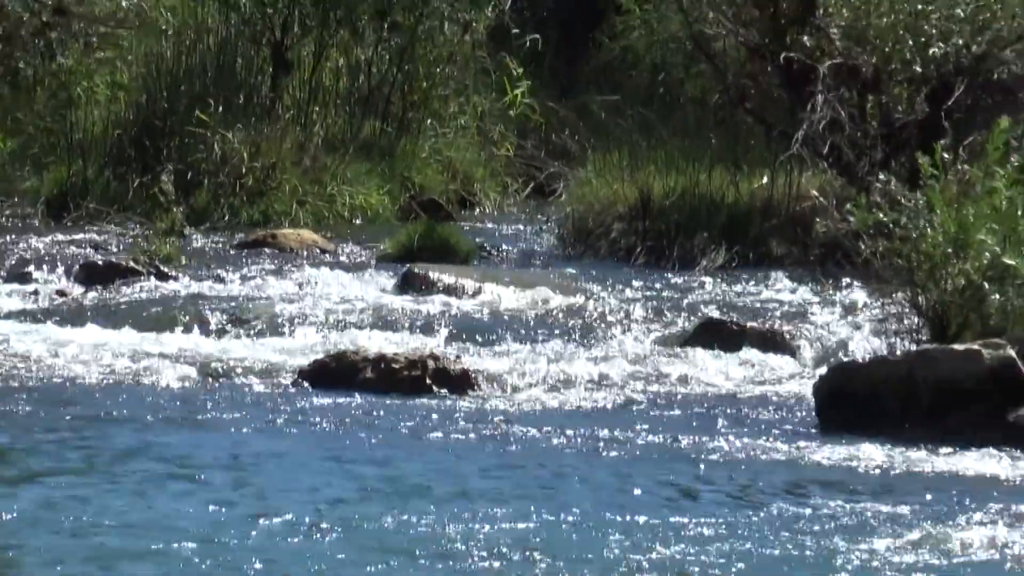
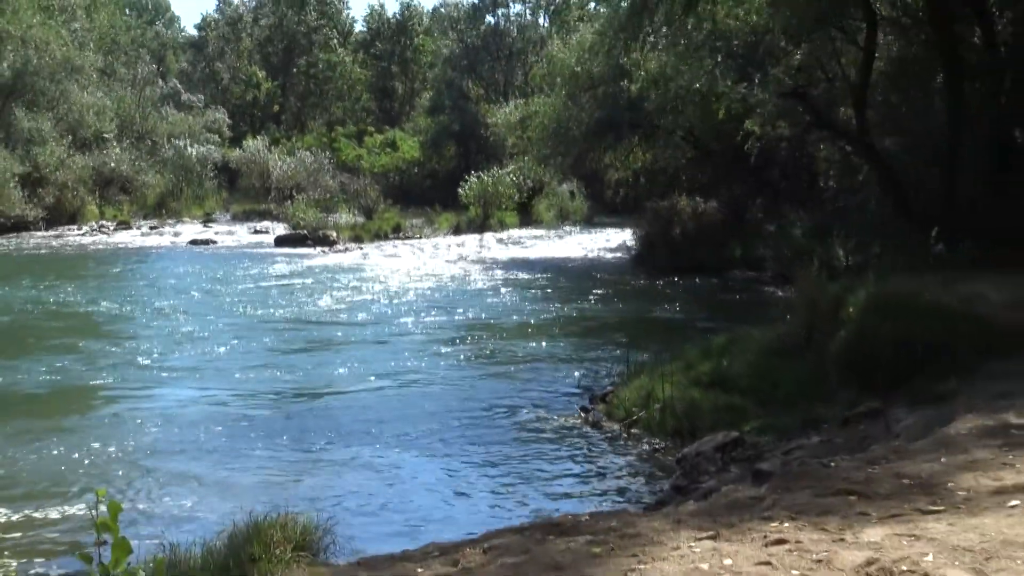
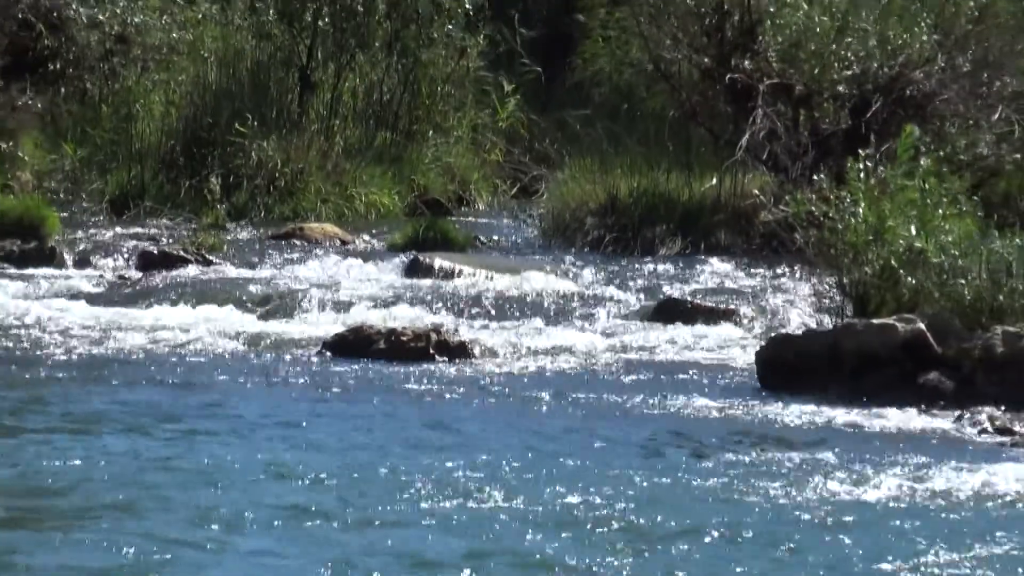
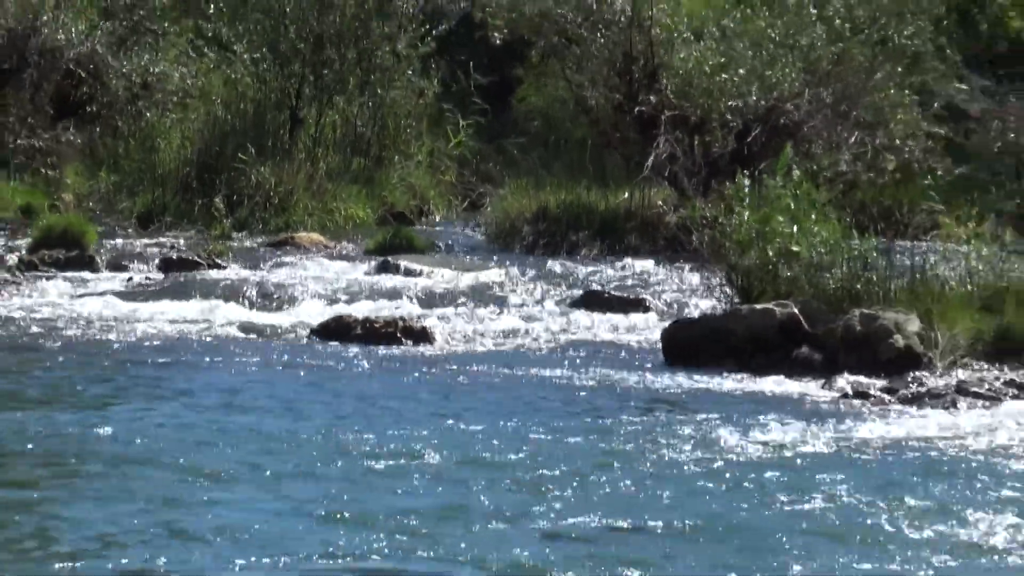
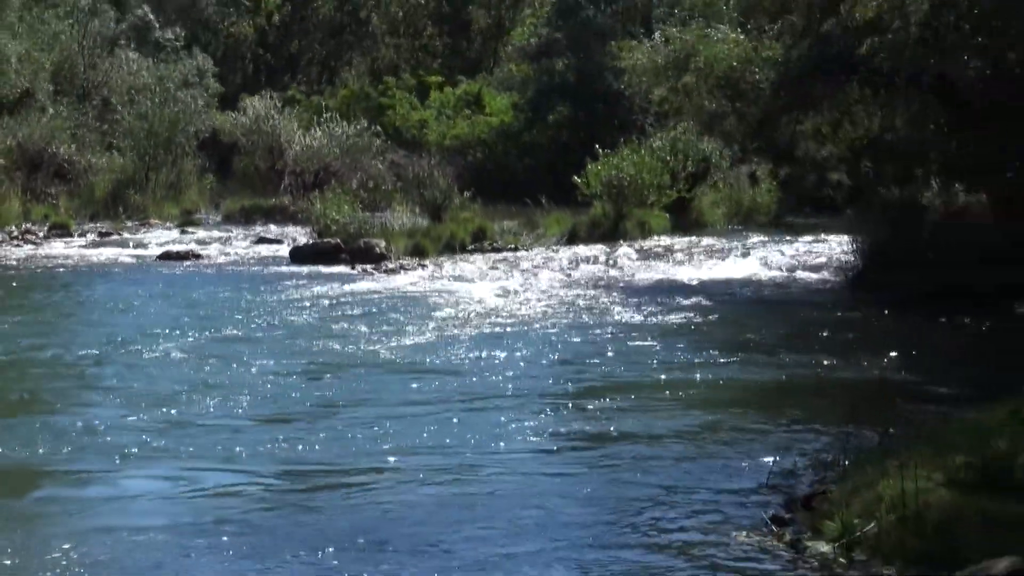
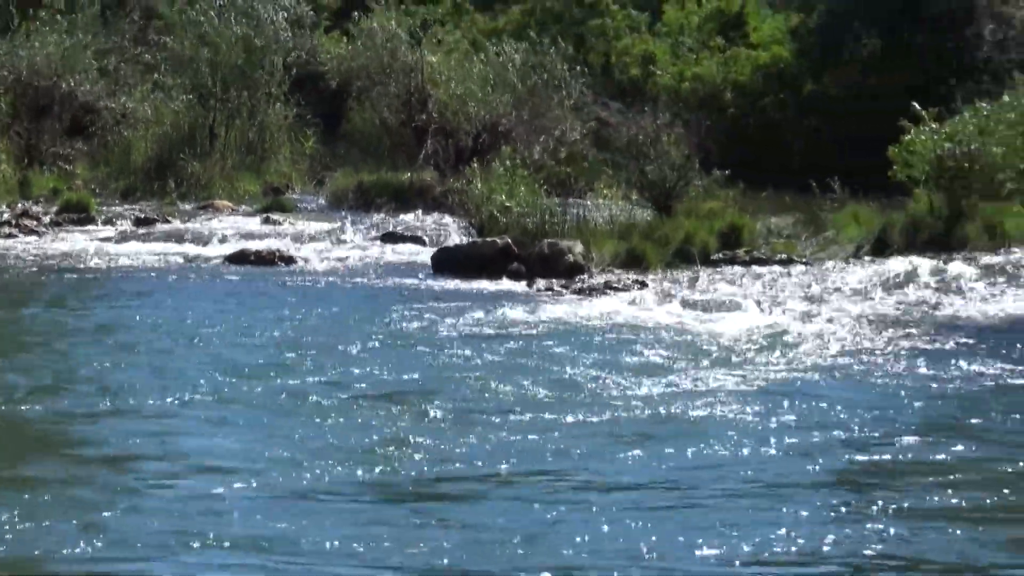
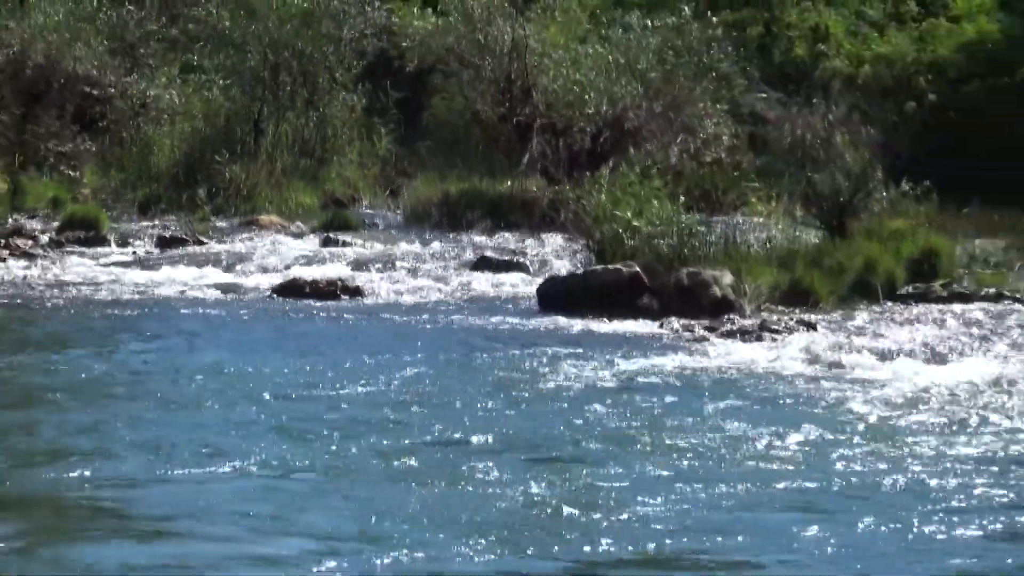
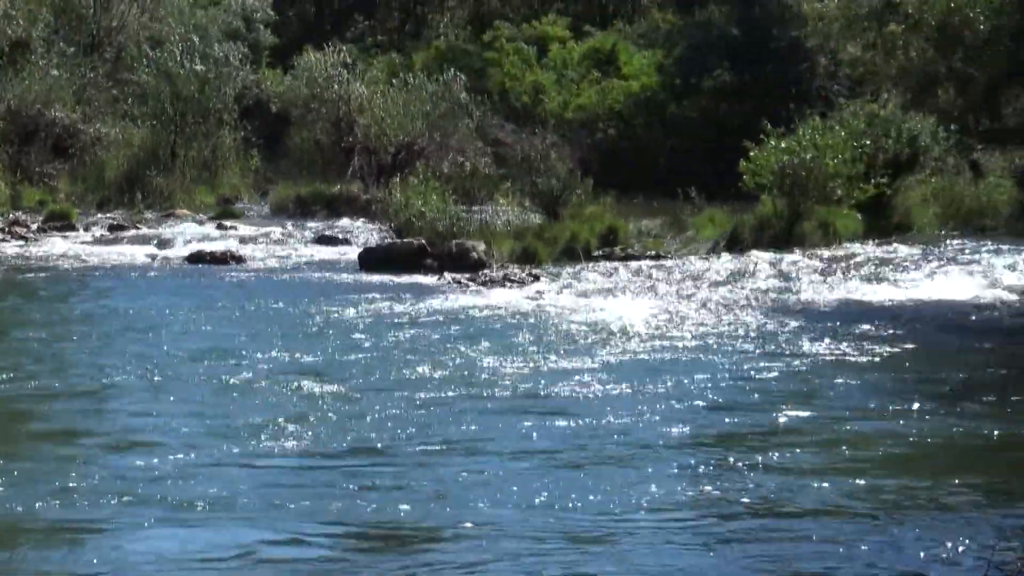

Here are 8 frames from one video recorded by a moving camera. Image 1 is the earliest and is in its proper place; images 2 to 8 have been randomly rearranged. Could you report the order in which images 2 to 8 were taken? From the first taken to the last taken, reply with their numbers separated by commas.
3, 4, 7, 6, 8, 5, 2
